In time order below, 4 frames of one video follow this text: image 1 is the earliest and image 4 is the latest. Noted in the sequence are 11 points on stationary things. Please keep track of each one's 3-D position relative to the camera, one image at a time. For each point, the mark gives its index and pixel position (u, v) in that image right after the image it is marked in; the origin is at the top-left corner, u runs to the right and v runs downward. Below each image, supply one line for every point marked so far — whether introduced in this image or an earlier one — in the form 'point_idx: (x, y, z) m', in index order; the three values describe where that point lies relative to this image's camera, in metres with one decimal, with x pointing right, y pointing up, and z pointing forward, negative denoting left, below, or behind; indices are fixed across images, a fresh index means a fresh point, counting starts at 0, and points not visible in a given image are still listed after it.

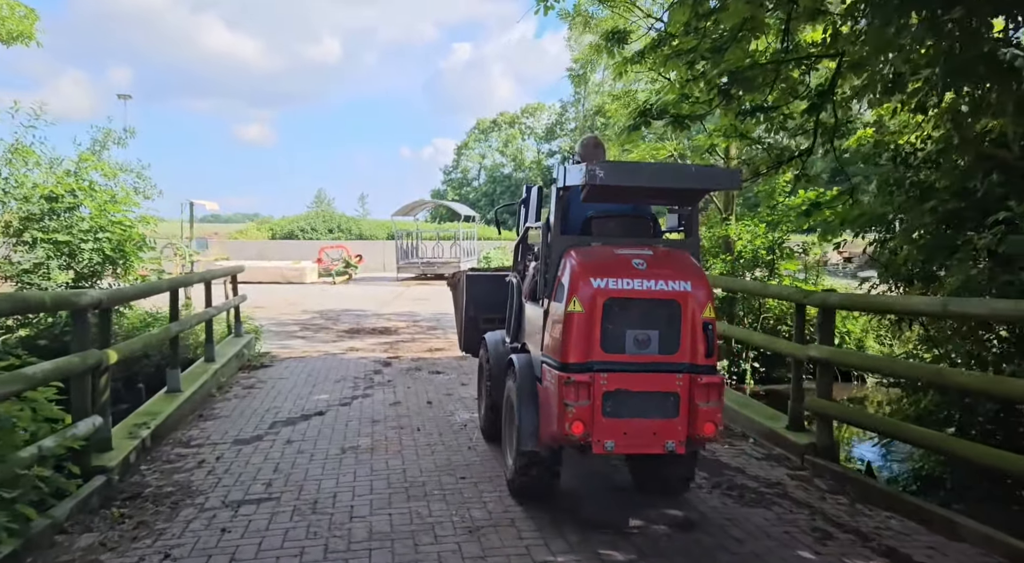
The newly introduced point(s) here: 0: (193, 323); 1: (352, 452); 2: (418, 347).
0: (-3.0, -0.4, +6.9) m
1: (-1.1, -1.2, +5.0) m
2: (-1.3, -0.9, +10.1) m
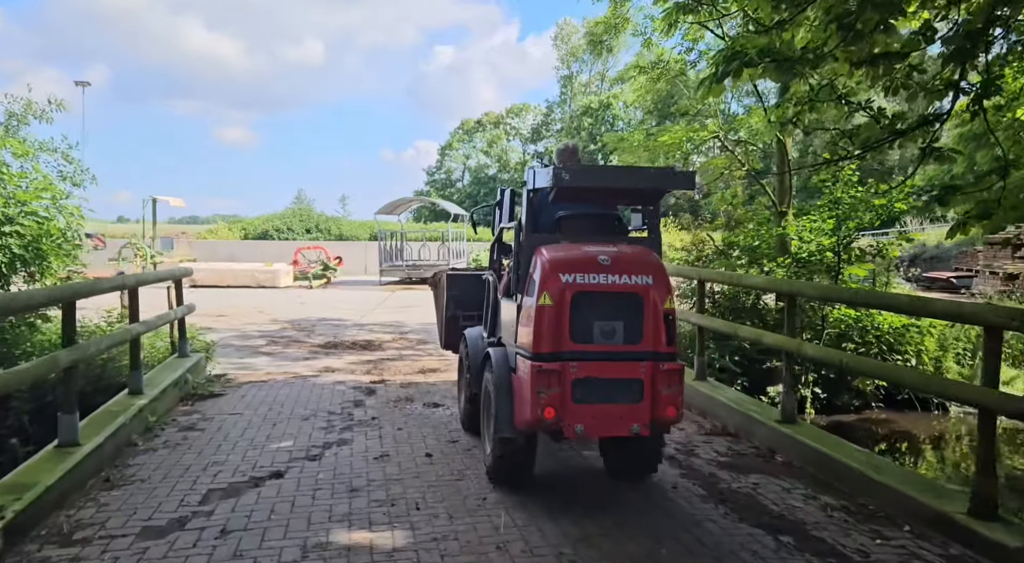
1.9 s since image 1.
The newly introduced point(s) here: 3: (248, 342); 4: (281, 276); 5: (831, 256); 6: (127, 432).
0: (-2.9, -0.4, +5.2) m
1: (-0.9, -1.2, +3.3) m
2: (-1.2, -1.0, +8.4) m
3: (-3.6, -0.8, +10.1) m
4: (-6.1, +0.2, +19.1) m
5: (+3.2, +0.3, +7.4) m
6: (-2.6, -1.0, +5.0) m
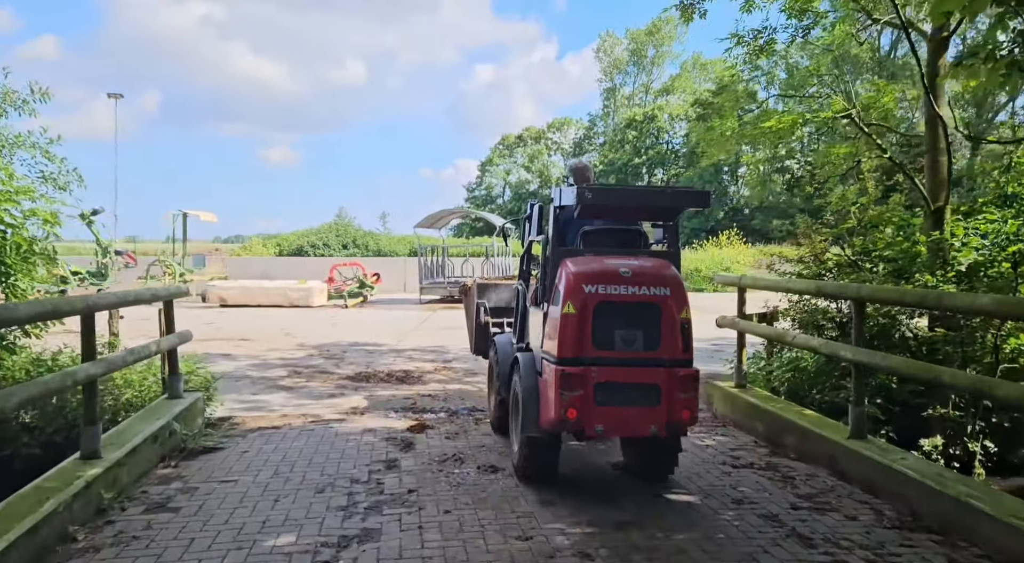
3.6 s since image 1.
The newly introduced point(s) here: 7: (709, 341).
0: (-2.4, -0.6, +3.7) m
1: (-0.5, -1.3, +1.7) m
2: (-0.6, -1.2, +6.8) m
3: (-2.9, -1.1, +8.6) m
4: (-4.8, -0.3, +17.8) m
5: (+3.8, +0.1, +5.6) m
6: (-2.2, -1.1, +3.5) m
7: (+3.0, -0.9, +11.2) m
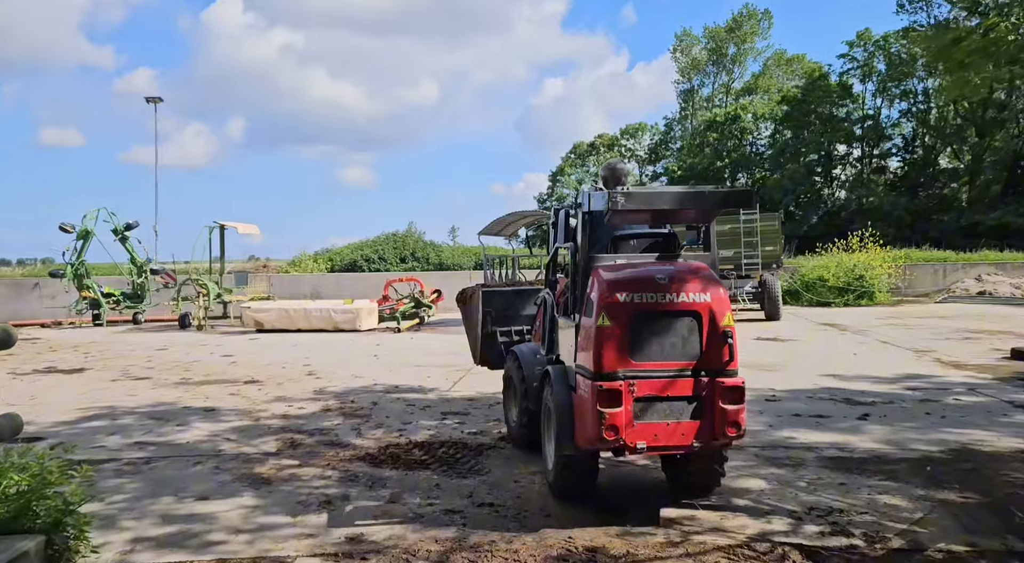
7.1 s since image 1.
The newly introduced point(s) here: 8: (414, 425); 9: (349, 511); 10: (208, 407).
0: (-2.0, -0.7, +0.7) m
1: (-0.3, -1.3, -1.5) m
2: (+0.1, -1.3, +3.6) m
3: (-2.0, -1.3, +5.7) m
4: (-3.1, -0.7, +15.1) m
5: (+4.3, +0.1, +2.1) m
6: (-1.8, -1.2, +0.5) m
7: (+4.1, -1.1, +7.7) m
8: (-0.8, -1.2, +6.2) m
9: (-0.9, -1.3, +4.2) m
10: (-3.0, -1.2, +7.3) m
